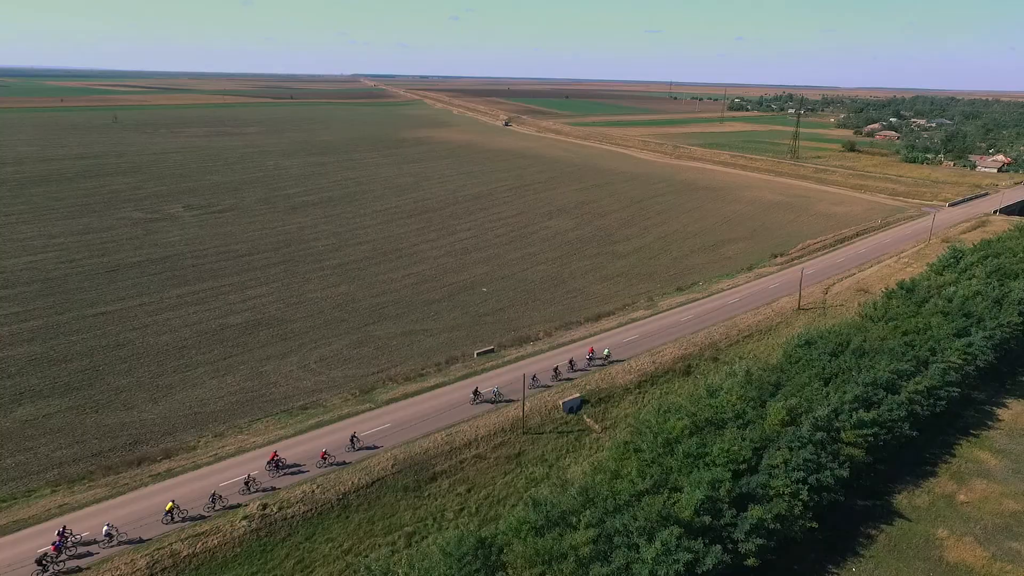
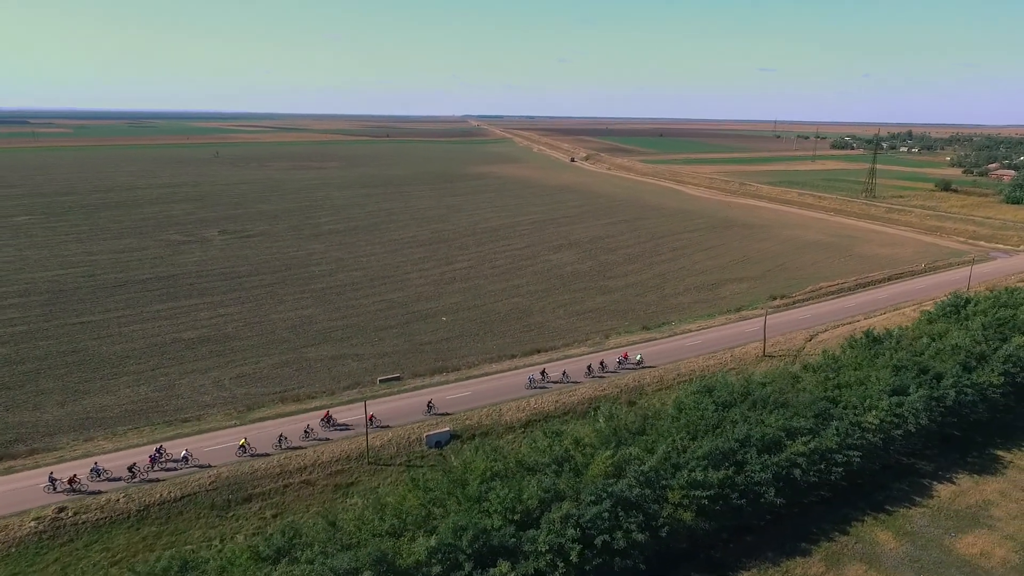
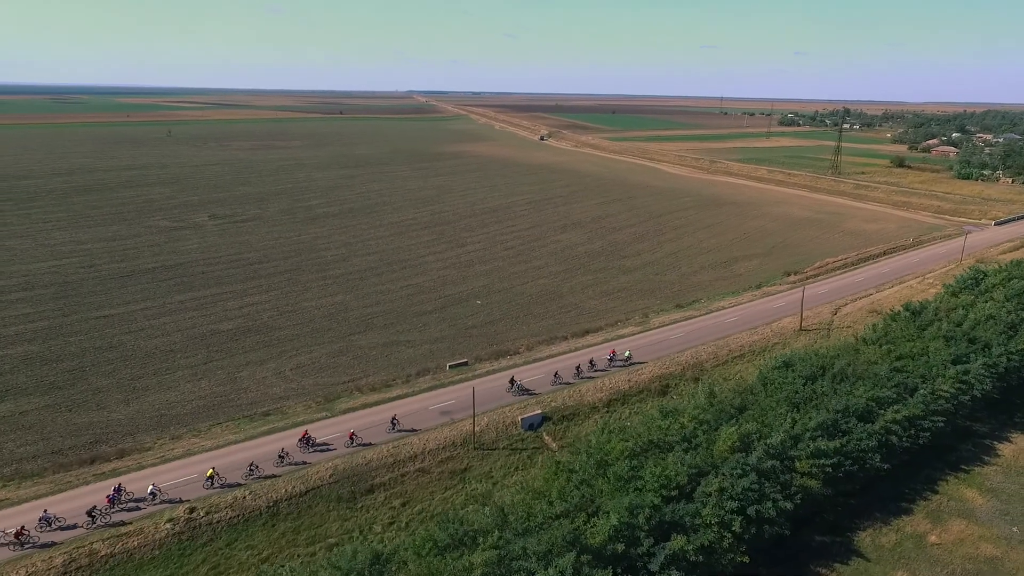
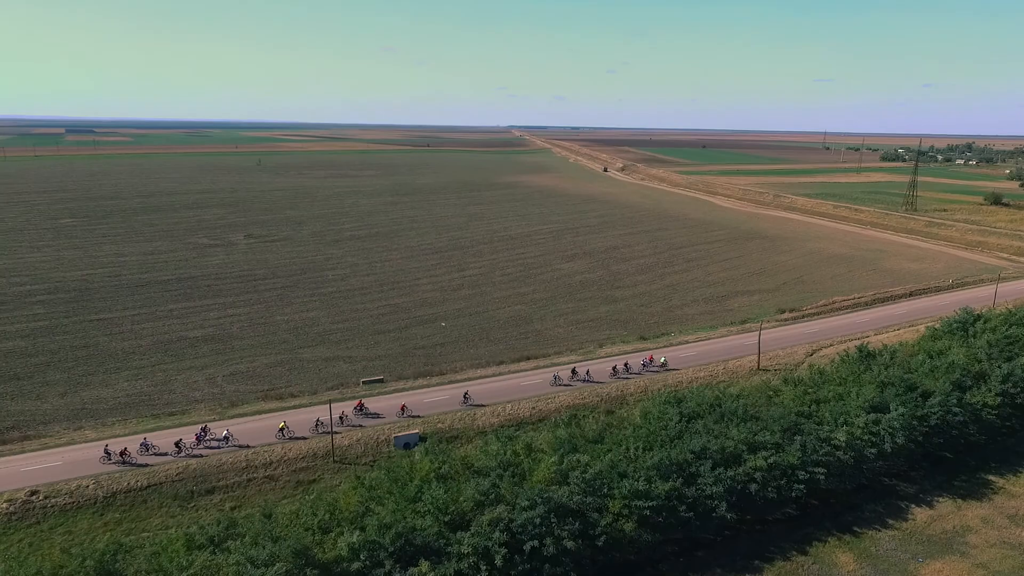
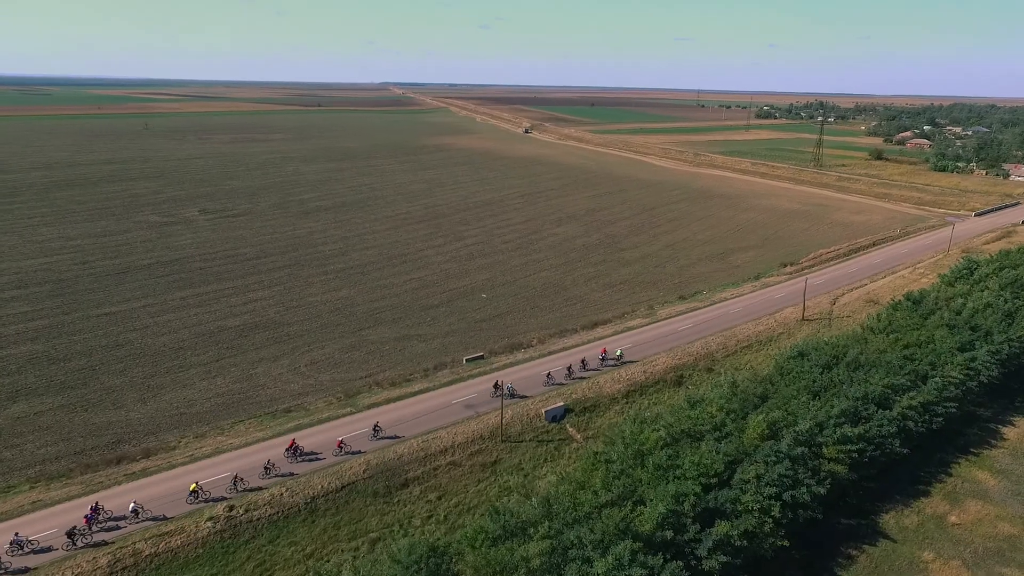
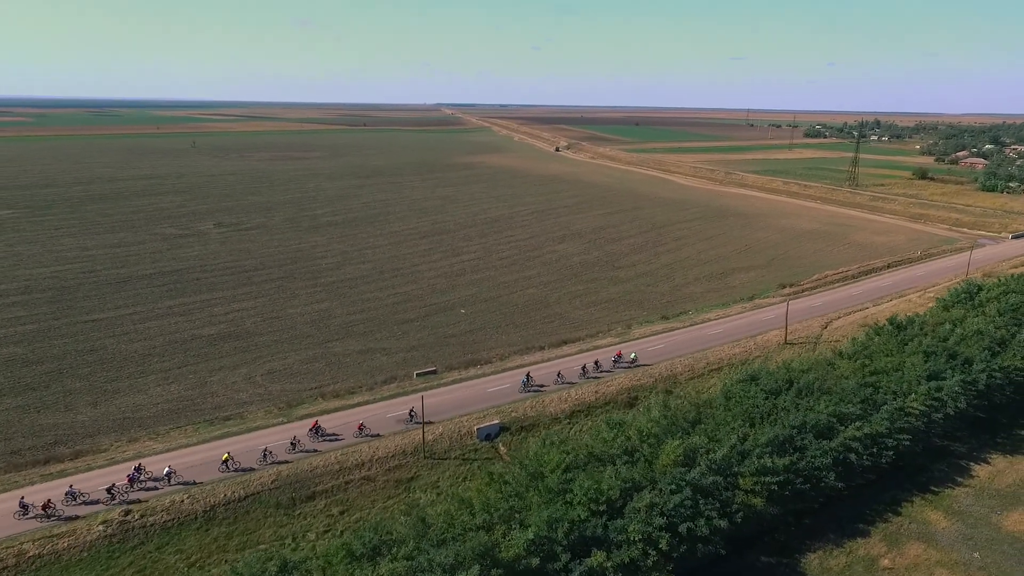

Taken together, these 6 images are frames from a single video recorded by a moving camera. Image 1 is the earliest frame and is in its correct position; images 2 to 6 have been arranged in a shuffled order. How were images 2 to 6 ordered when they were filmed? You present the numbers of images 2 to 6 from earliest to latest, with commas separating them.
5, 3, 6, 2, 4
